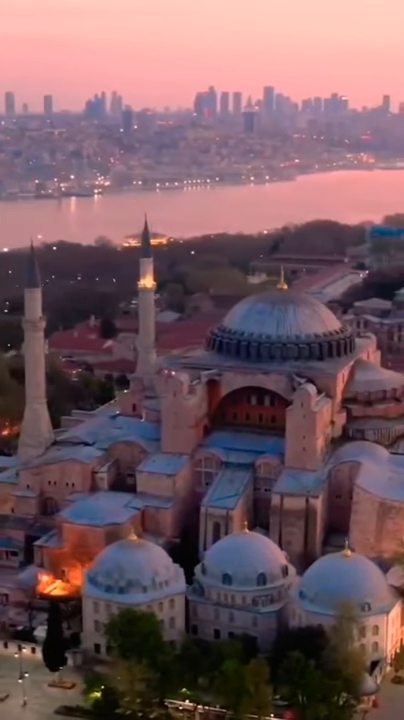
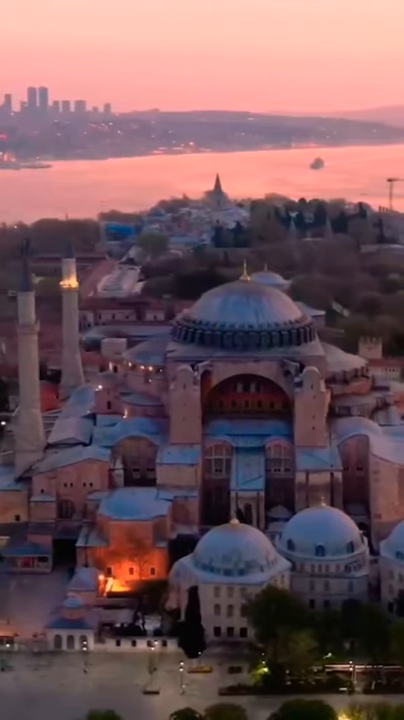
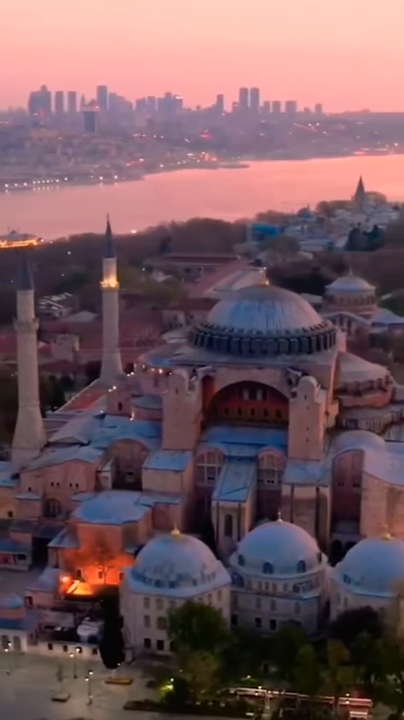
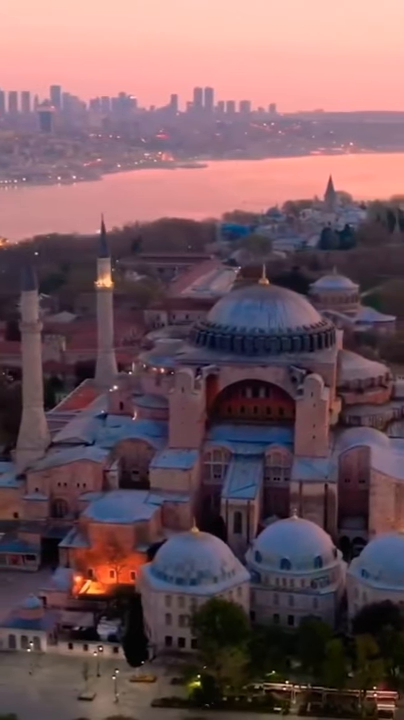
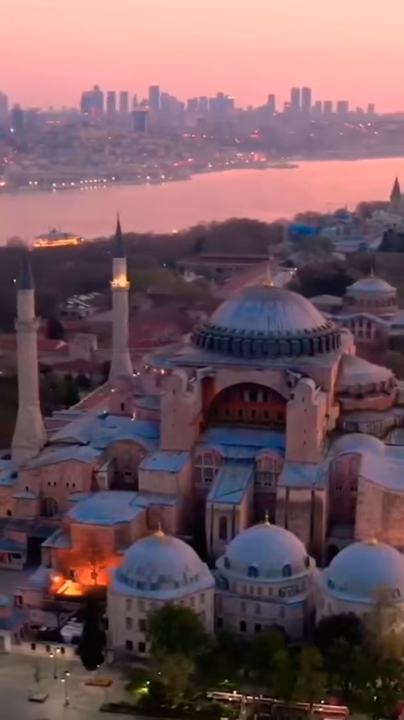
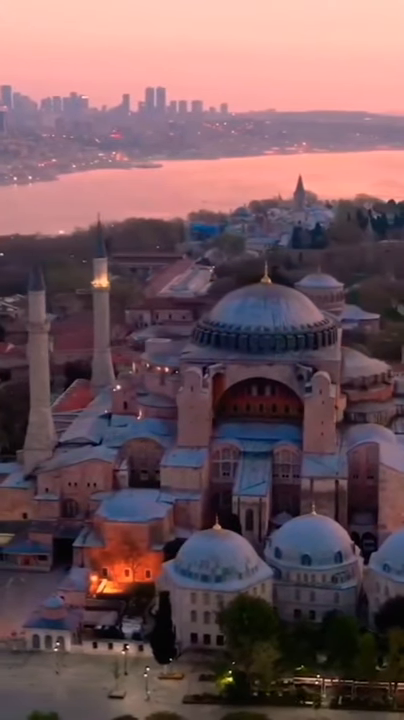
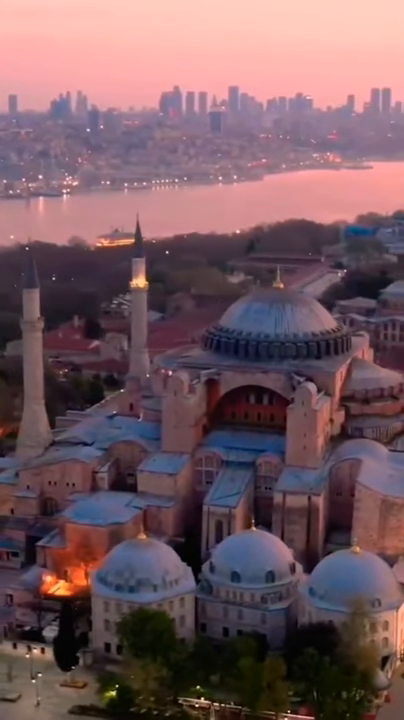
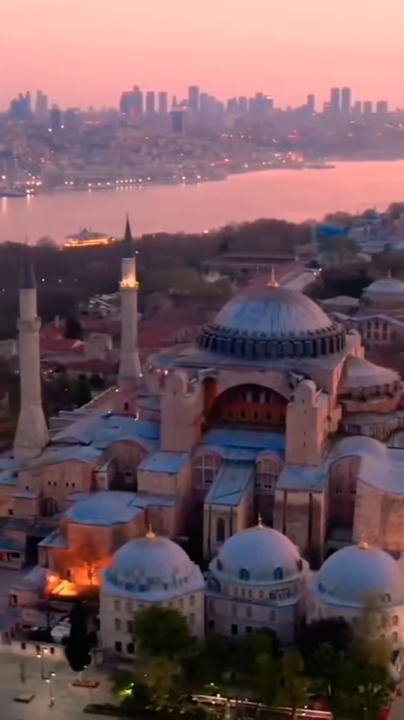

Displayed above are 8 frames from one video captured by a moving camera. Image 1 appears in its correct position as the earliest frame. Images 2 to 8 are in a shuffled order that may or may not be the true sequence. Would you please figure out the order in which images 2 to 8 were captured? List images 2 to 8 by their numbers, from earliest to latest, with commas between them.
7, 8, 5, 3, 4, 6, 2
